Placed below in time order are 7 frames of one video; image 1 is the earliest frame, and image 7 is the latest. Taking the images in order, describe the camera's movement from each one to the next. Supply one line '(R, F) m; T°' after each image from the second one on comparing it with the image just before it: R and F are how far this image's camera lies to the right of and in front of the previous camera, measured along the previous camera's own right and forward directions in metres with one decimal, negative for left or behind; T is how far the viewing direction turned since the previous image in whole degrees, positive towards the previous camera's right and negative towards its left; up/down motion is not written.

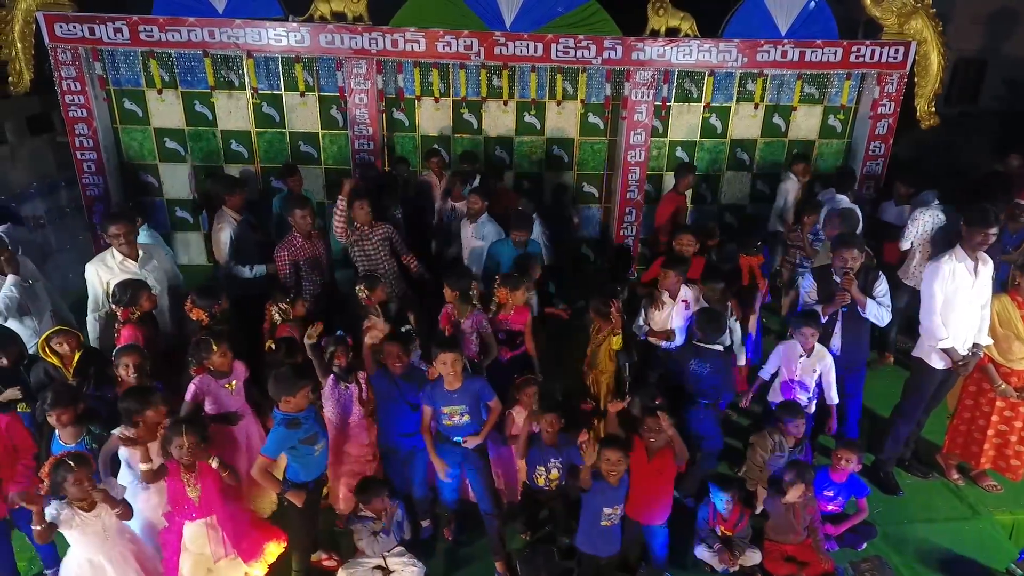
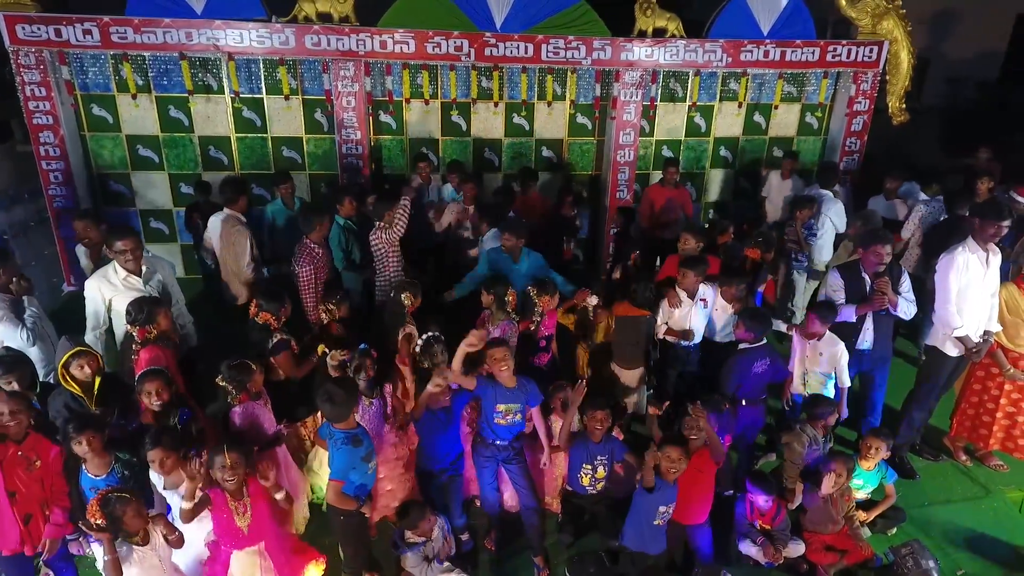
(-0.5, +0.1) m; +4°
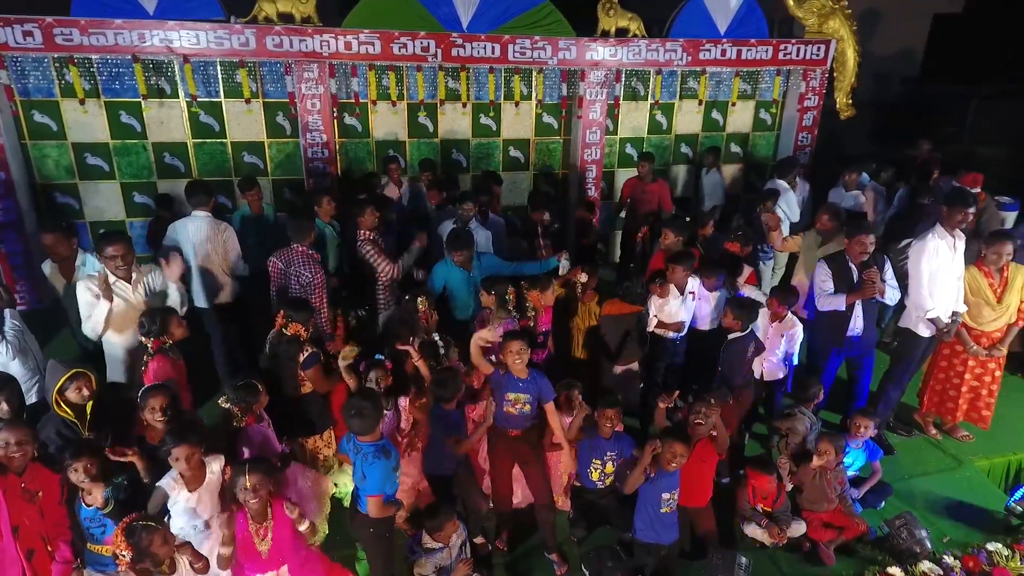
(-0.4, 0.0) m; +5°
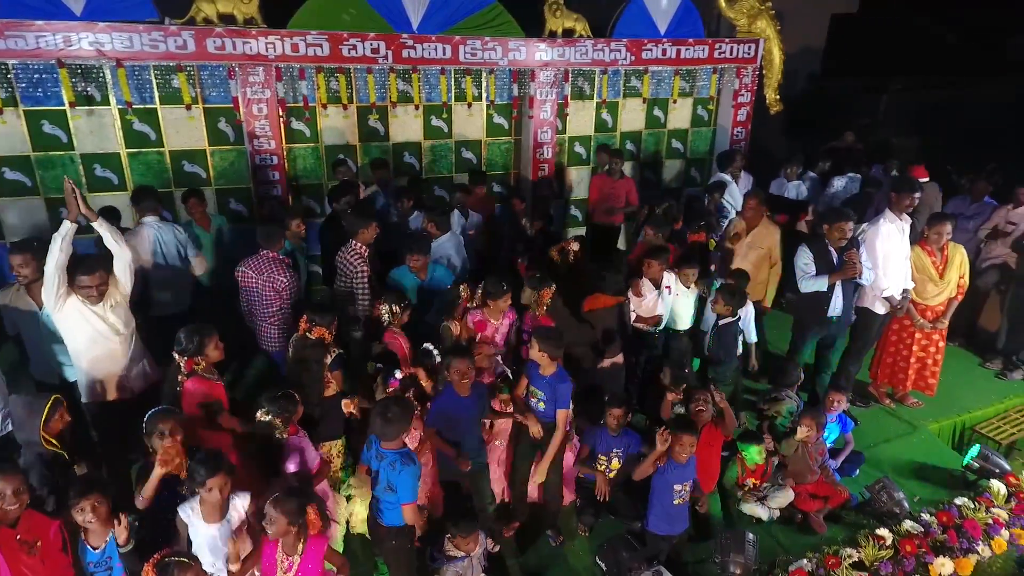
(-0.5, 0.0) m; +7°
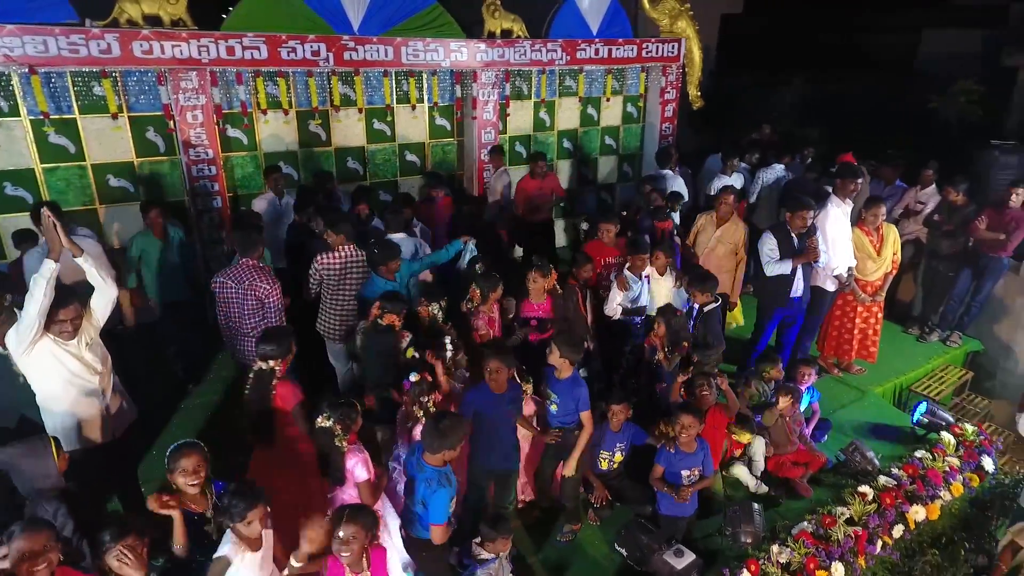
(-0.6, 0.0) m; +9°
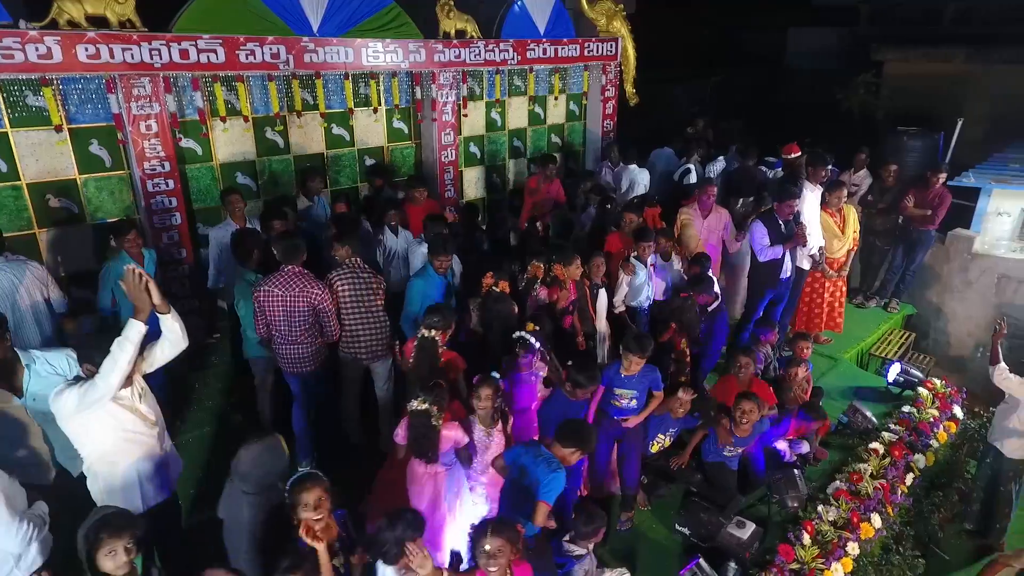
(-1.0, +0.1) m; +10°
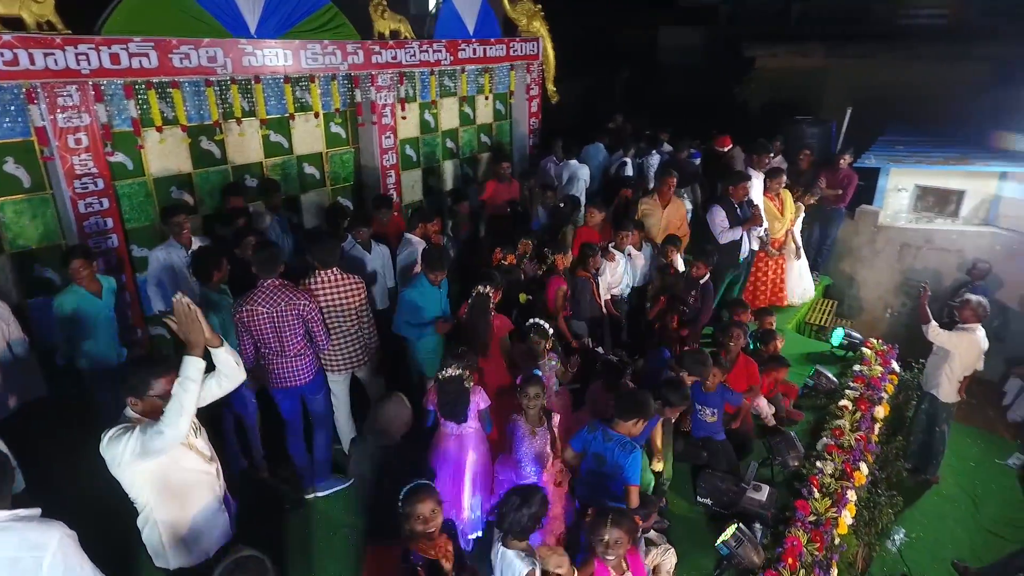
(-0.9, 0.0) m; +10°
